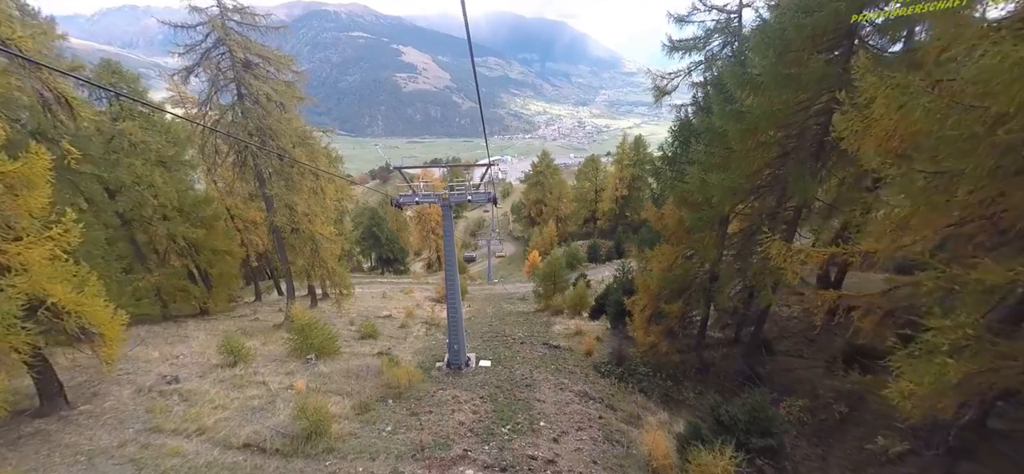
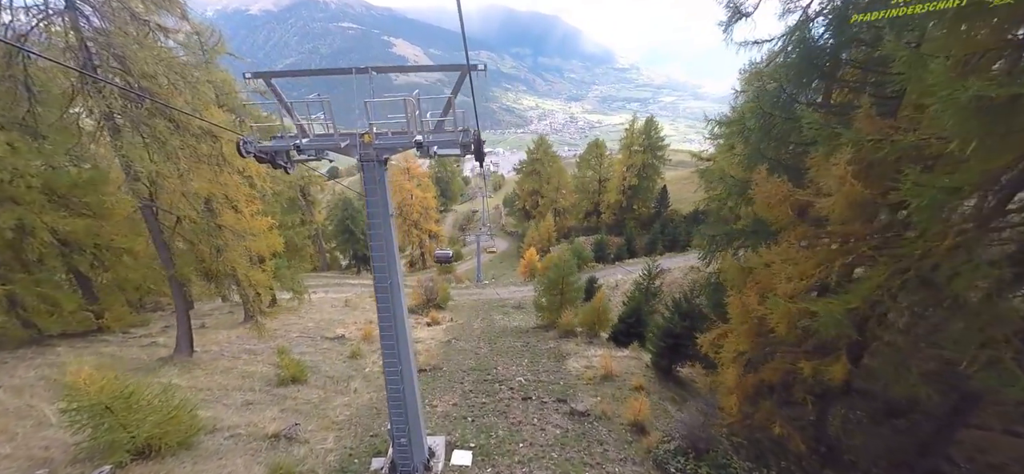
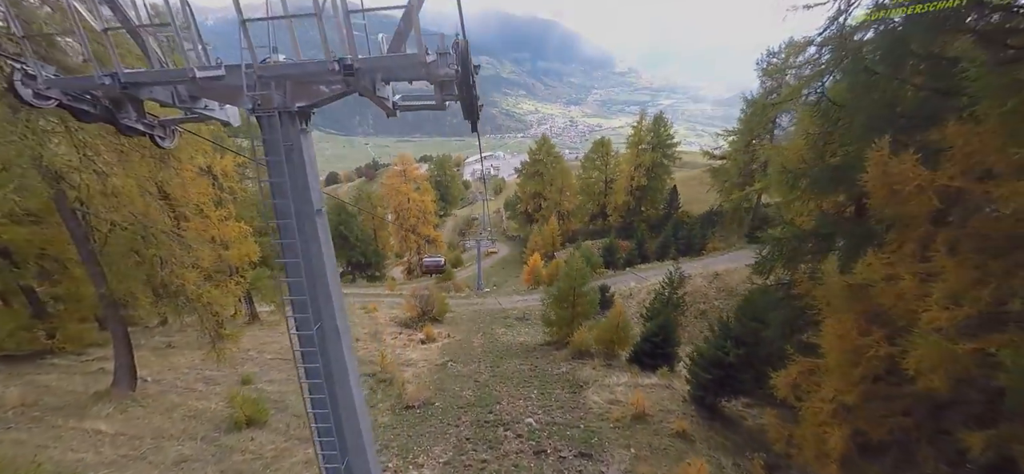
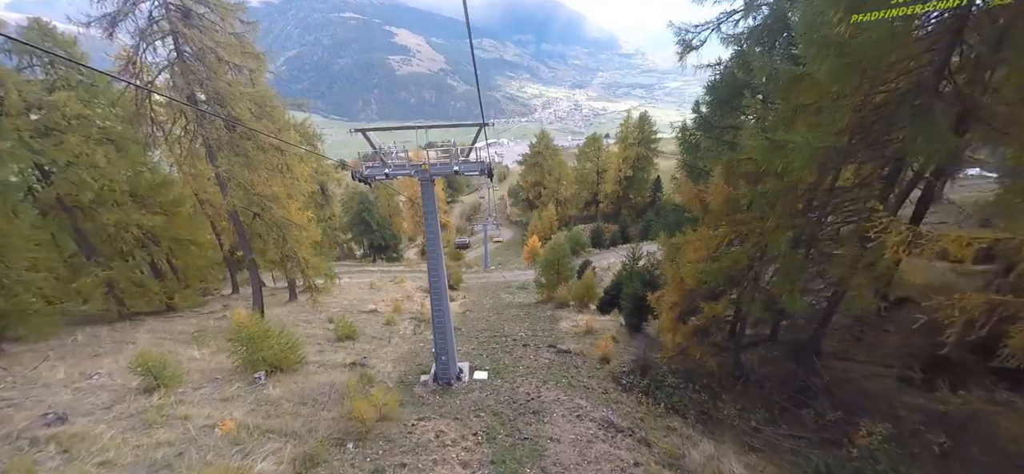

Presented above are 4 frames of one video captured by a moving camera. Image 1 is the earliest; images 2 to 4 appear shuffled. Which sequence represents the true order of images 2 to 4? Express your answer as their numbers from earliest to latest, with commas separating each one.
4, 2, 3
